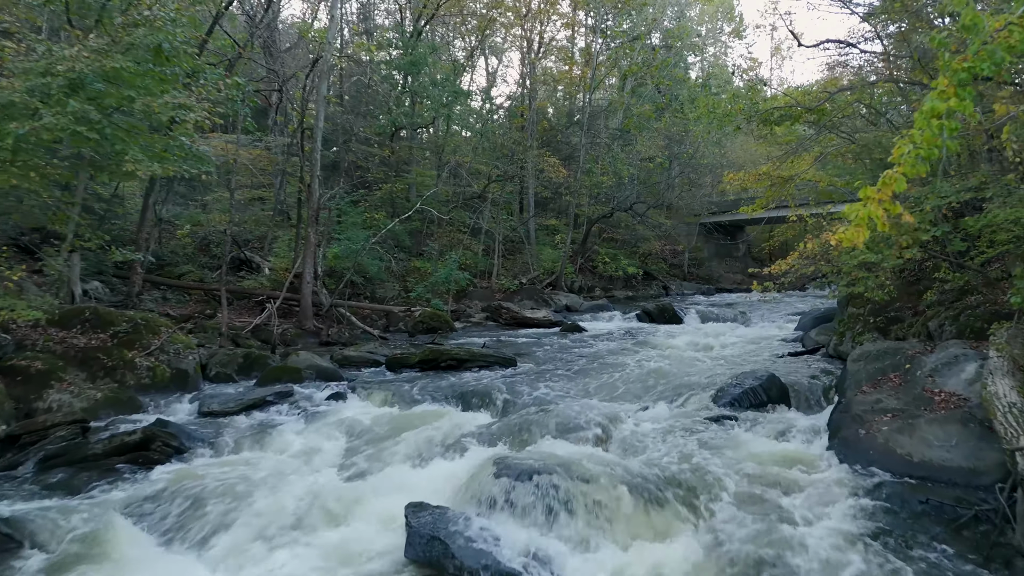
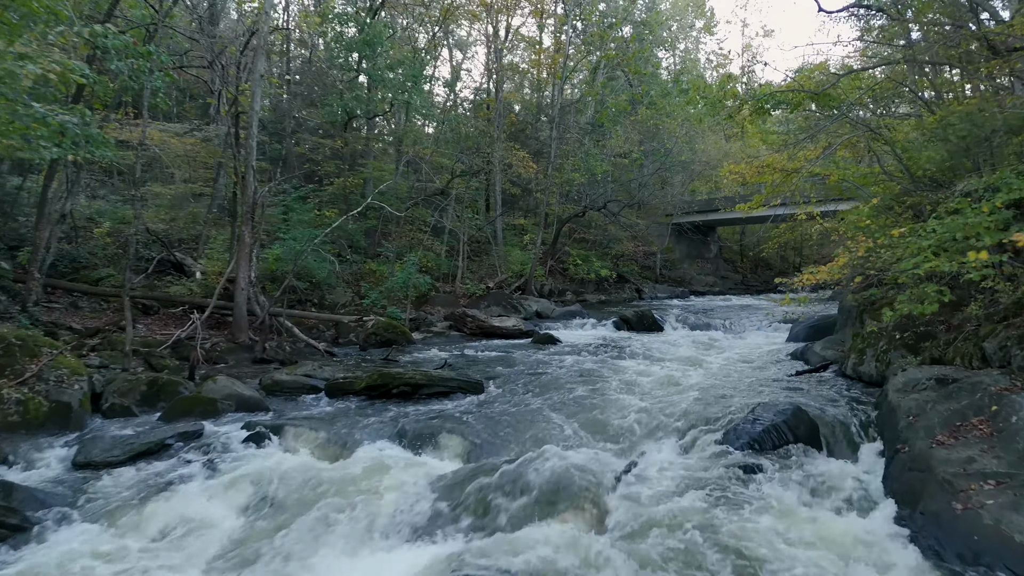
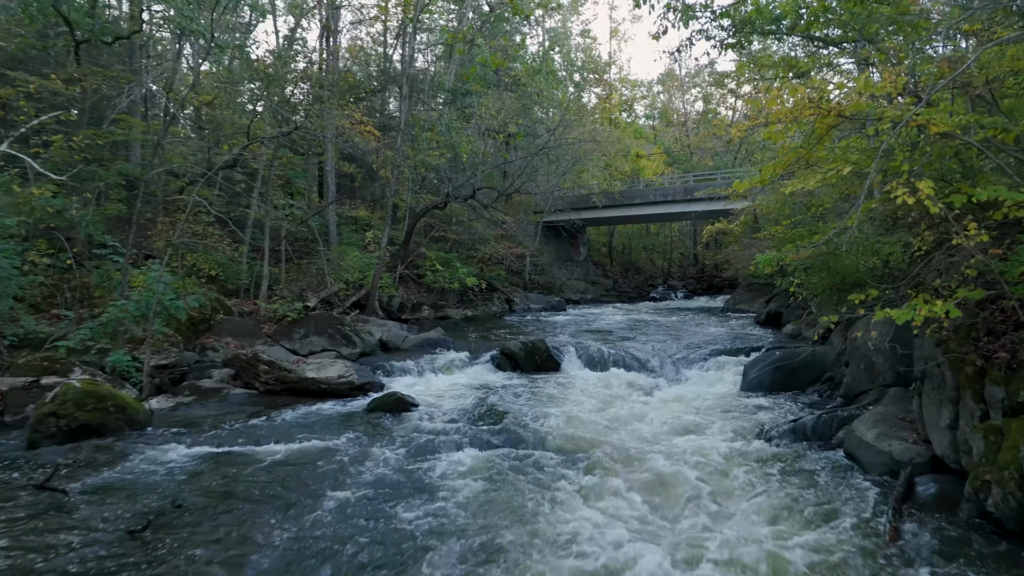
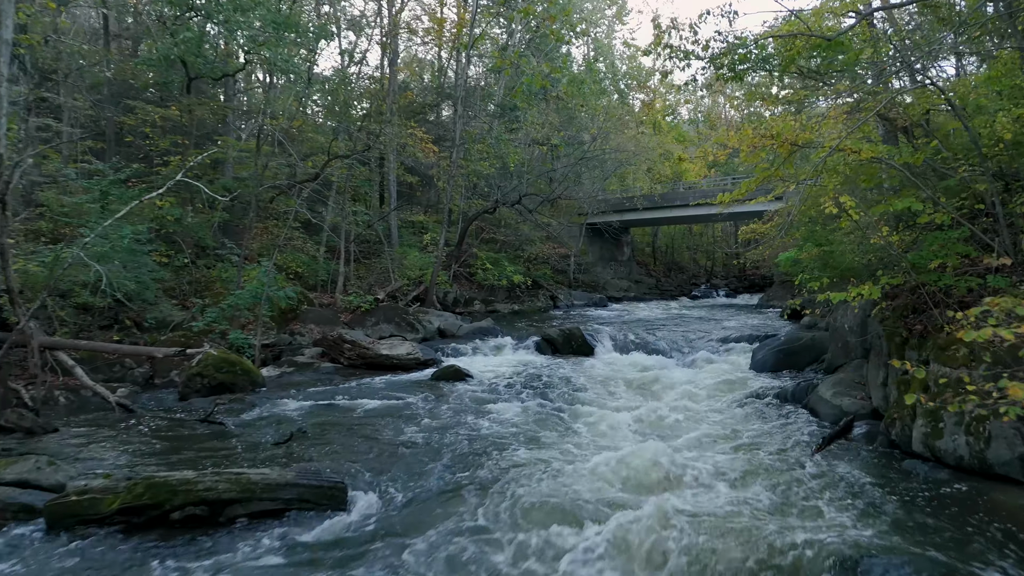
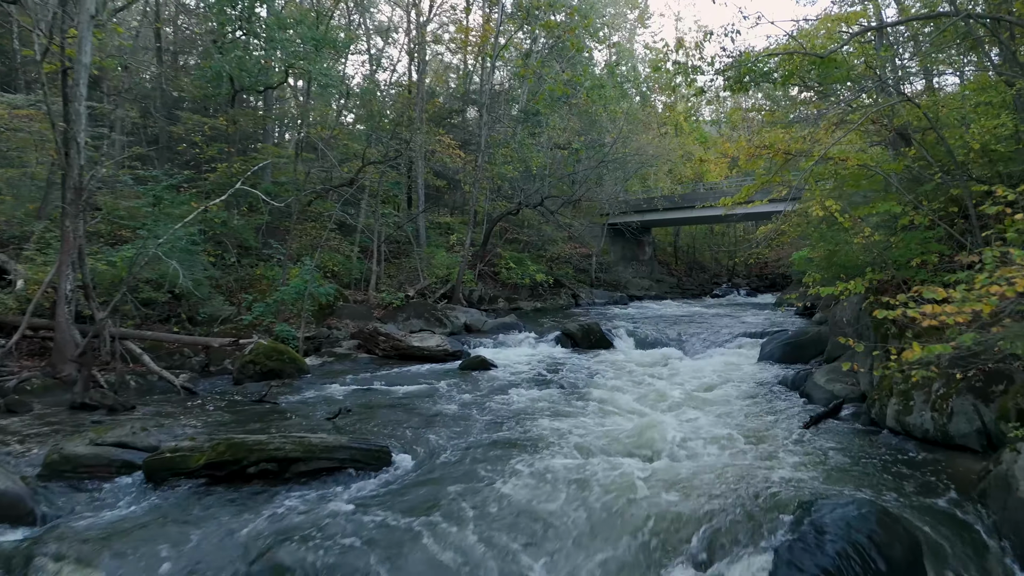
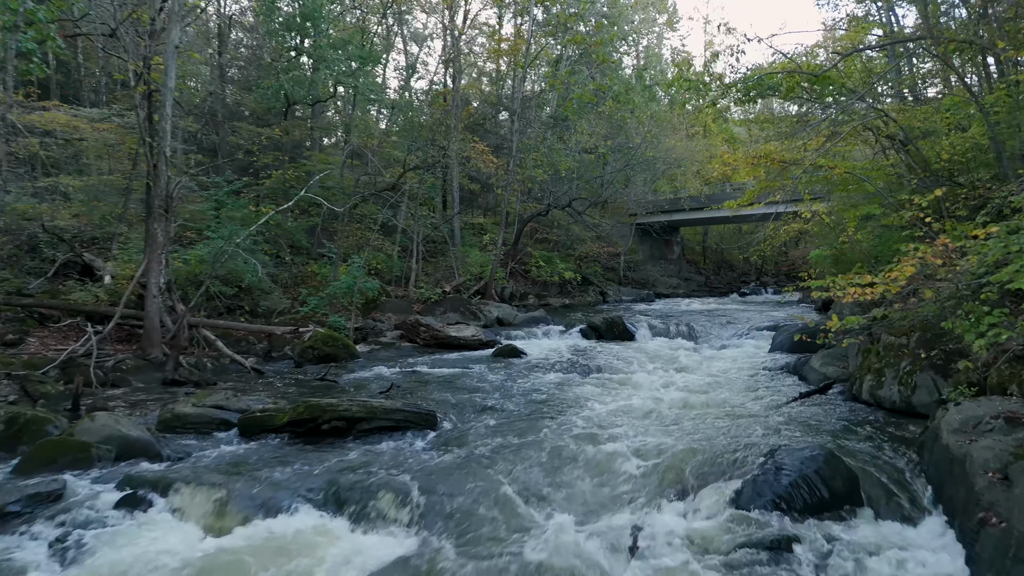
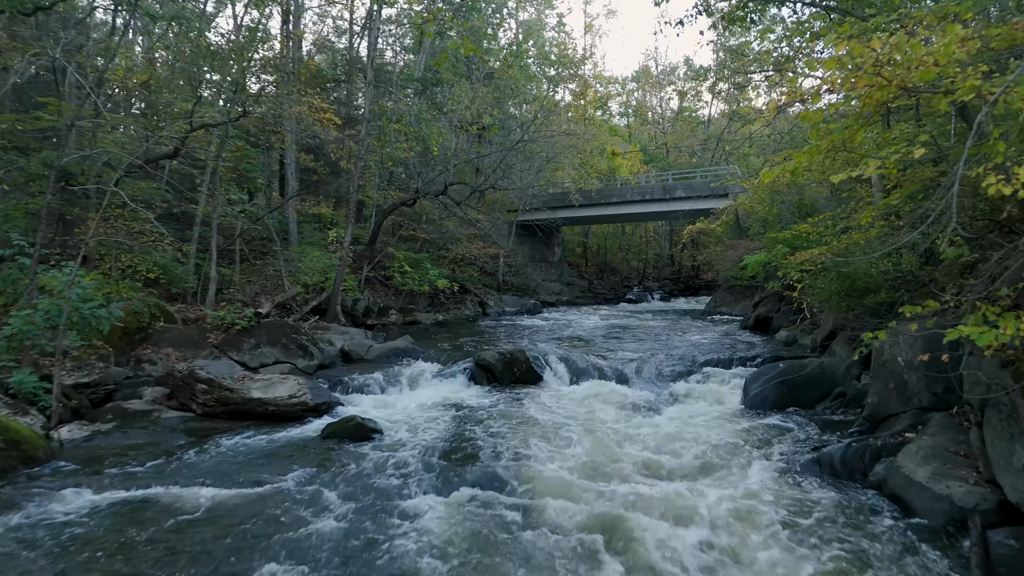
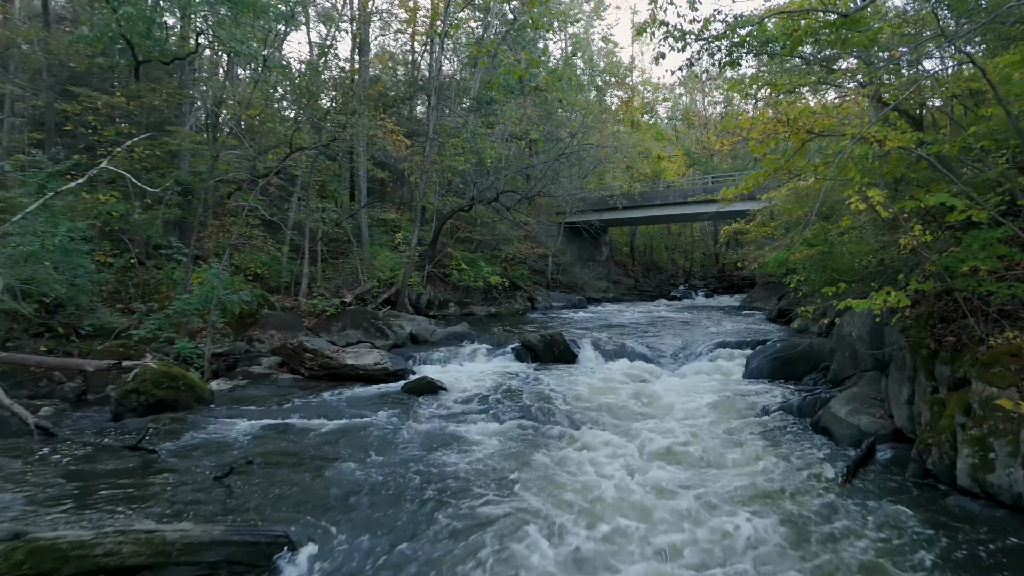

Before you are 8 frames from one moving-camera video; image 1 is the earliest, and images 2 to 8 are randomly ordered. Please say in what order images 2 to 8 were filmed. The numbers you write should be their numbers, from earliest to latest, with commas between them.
2, 6, 5, 4, 8, 3, 7
